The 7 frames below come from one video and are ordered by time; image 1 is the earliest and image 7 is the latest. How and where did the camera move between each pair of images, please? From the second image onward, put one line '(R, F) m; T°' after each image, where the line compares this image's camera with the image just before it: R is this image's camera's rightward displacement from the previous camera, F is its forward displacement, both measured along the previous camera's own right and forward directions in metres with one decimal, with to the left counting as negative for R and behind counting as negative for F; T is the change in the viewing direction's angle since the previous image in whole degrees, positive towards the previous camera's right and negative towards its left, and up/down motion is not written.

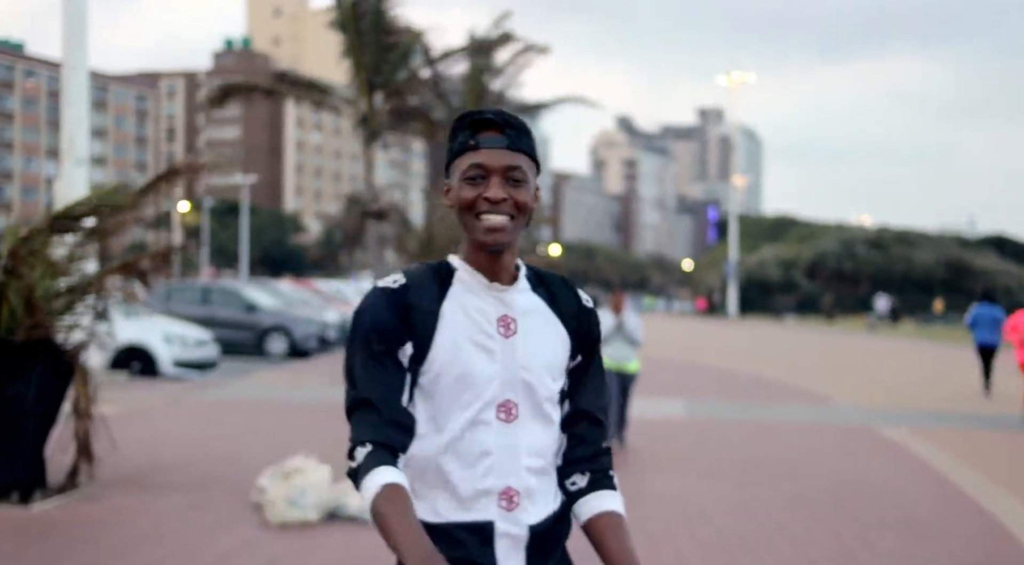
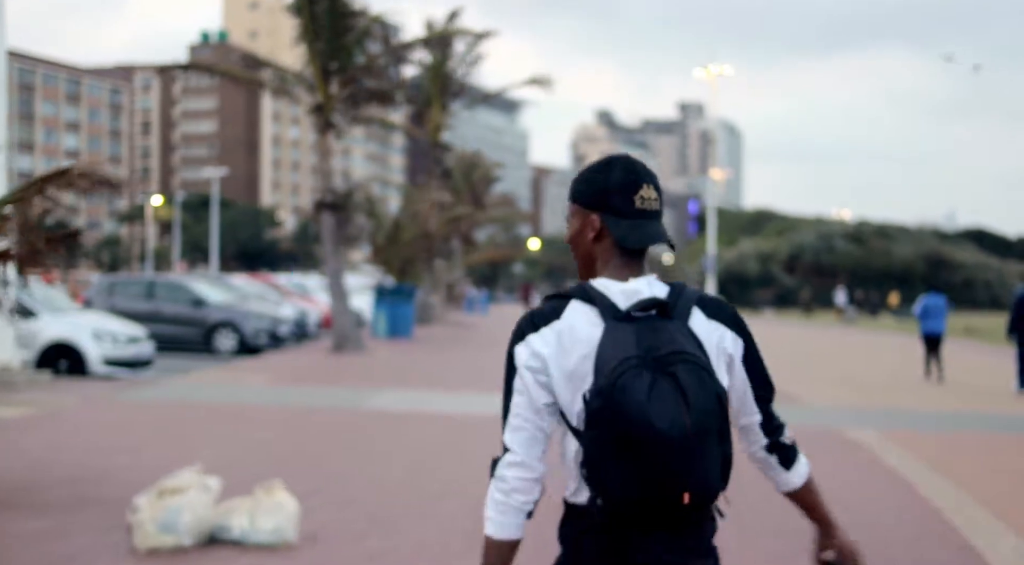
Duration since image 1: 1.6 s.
(+0.3, +0.7) m; +1°
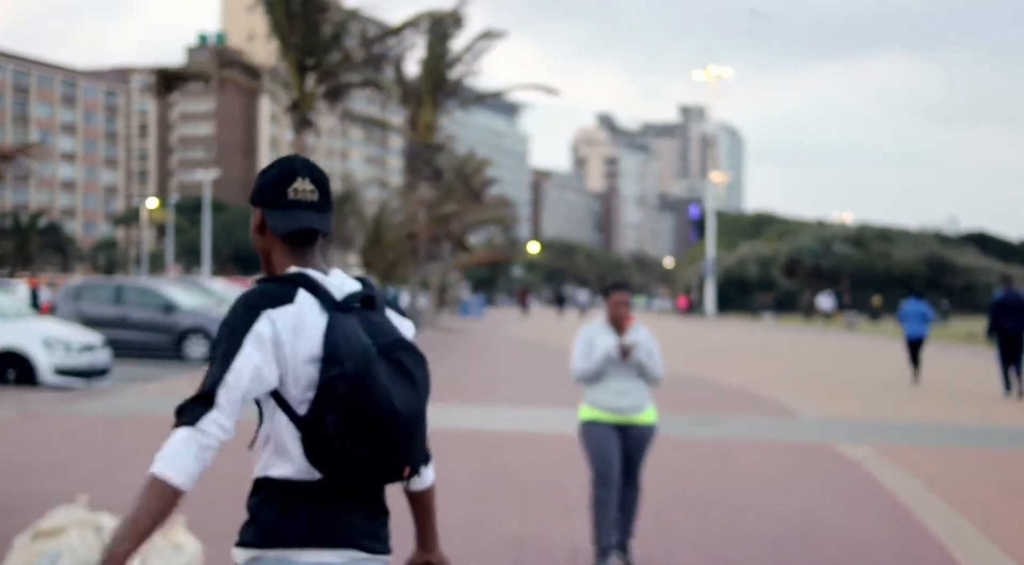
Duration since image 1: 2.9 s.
(+0.3, +0.7) m; 0°
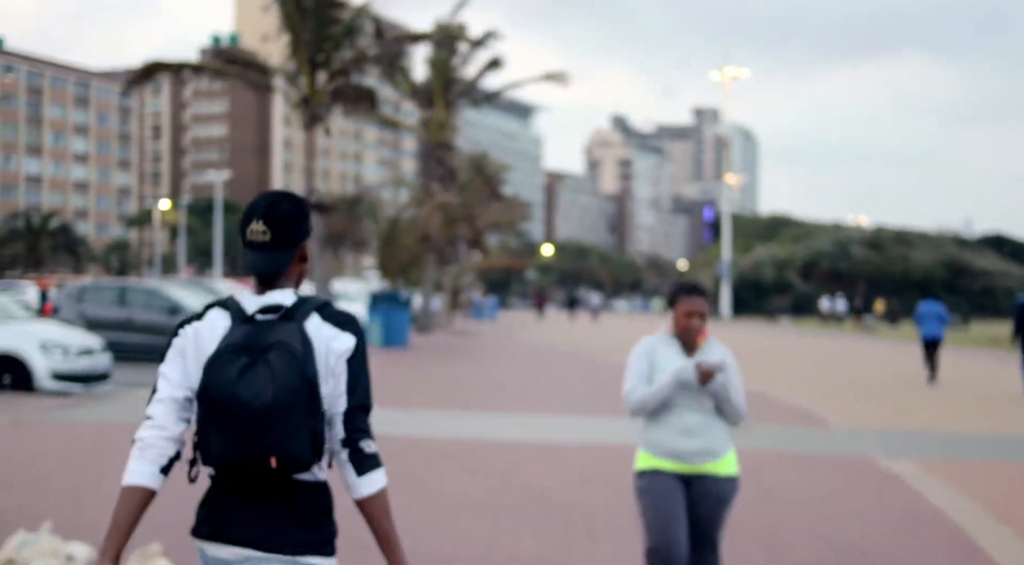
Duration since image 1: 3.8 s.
(0.0, +0.5) m; -1°
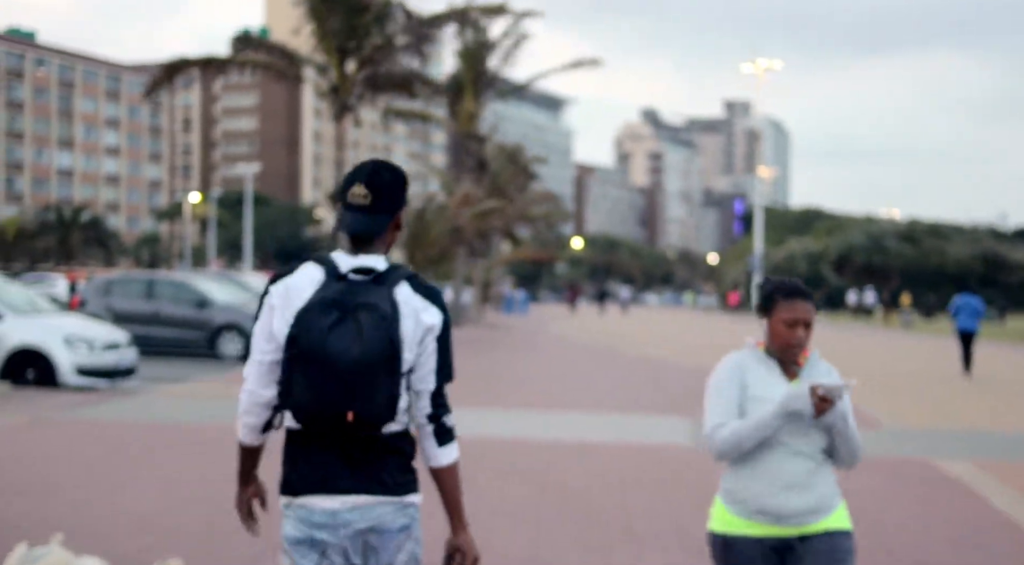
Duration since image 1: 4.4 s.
(-0.1, +0.4) m; -1°
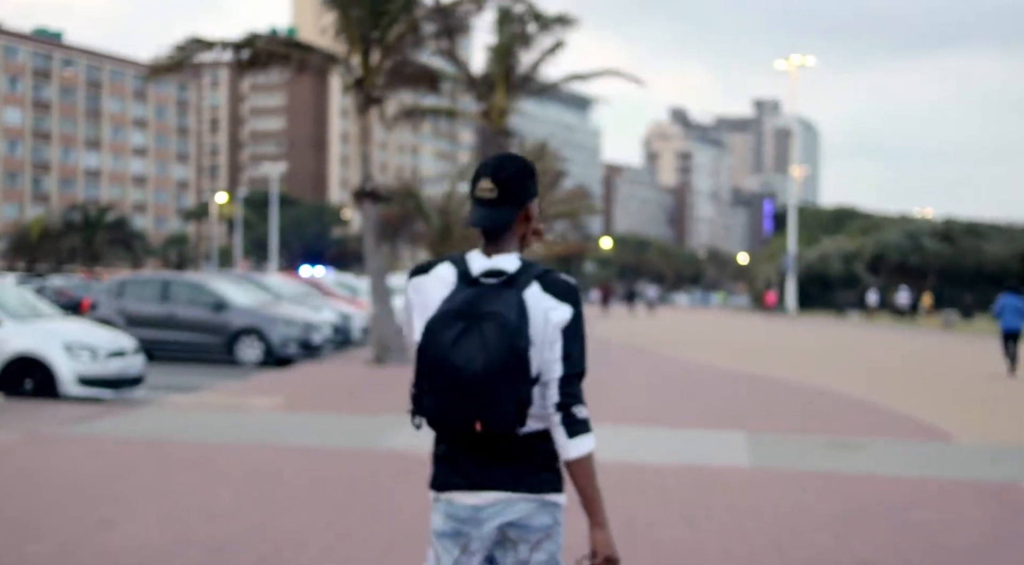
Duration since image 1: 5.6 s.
(-0.1, +0.9) m; -1°
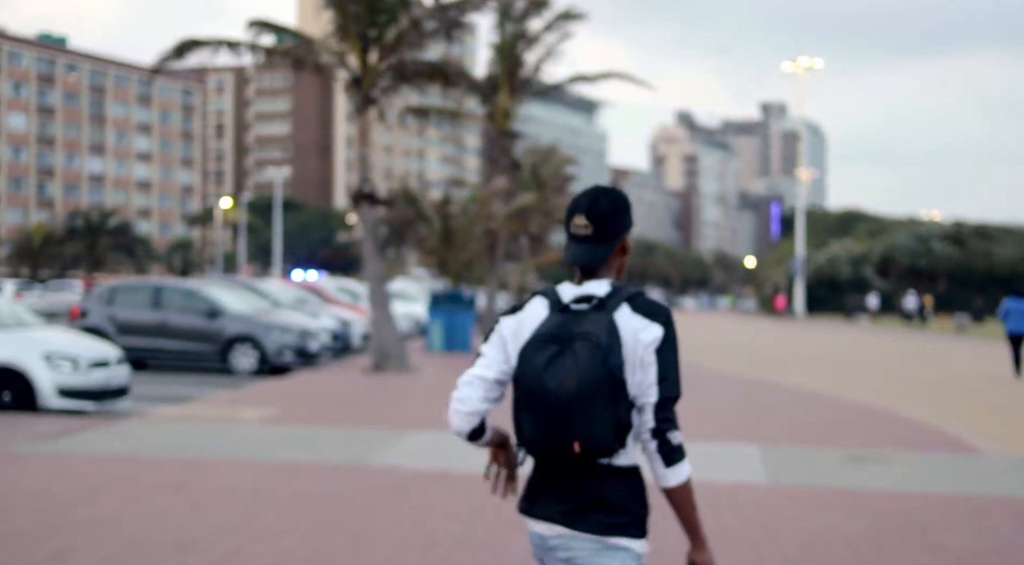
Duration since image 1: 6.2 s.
(0.0, +0.5) m; 0°
